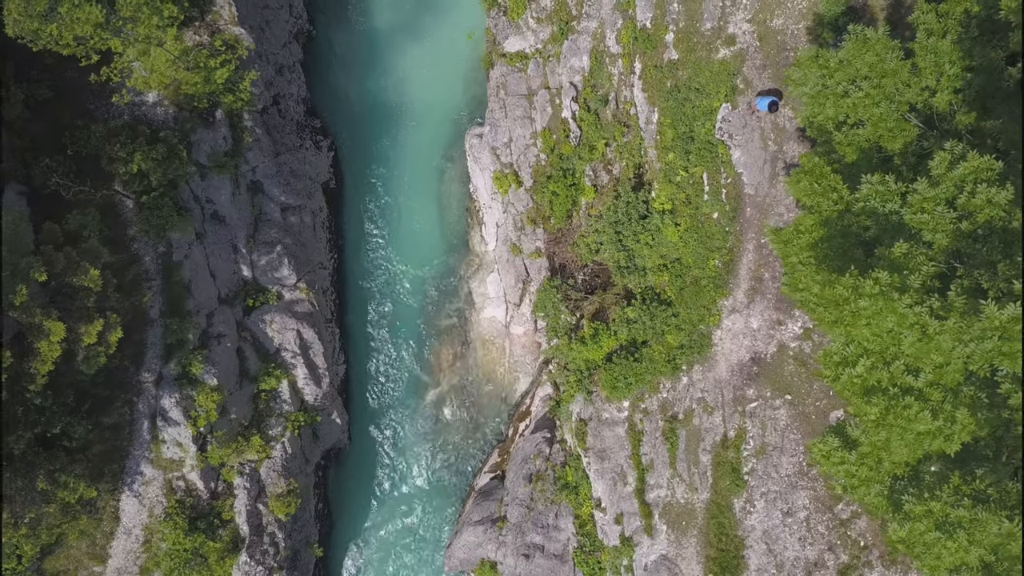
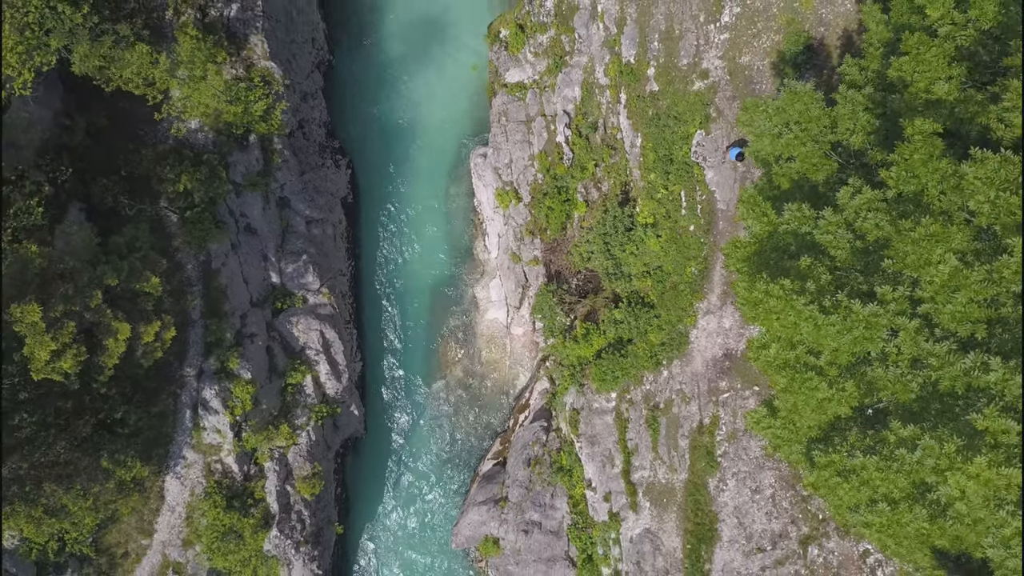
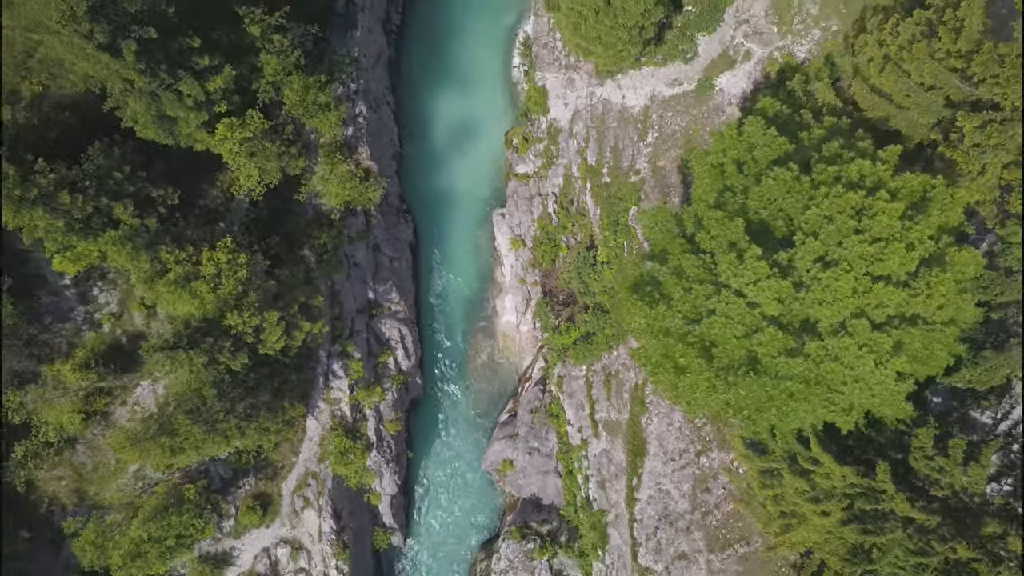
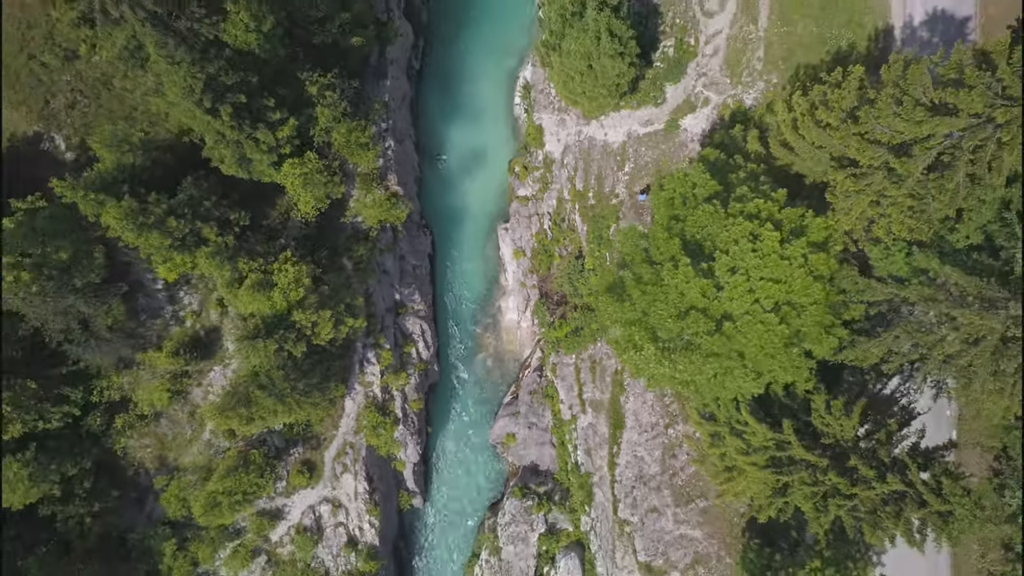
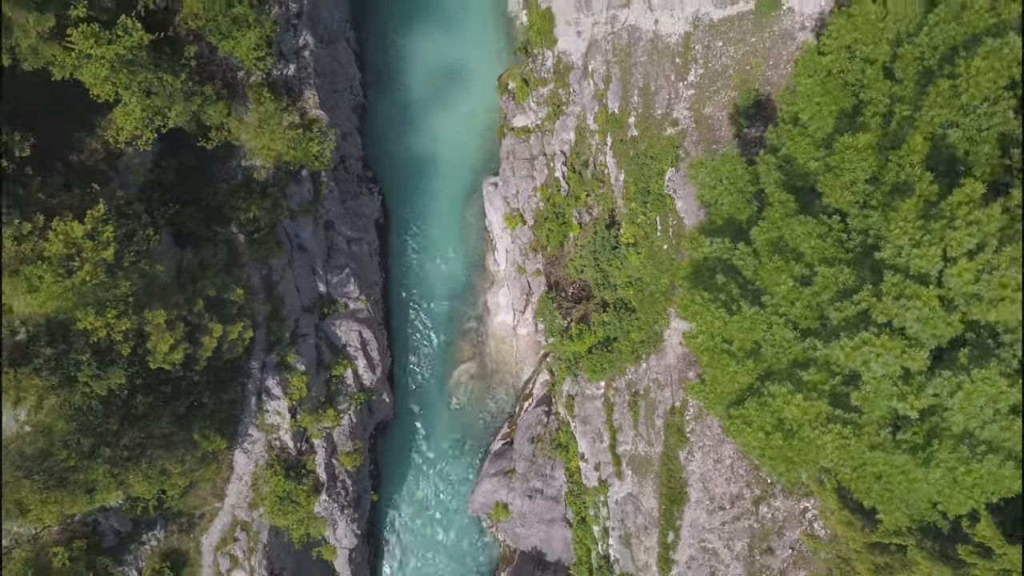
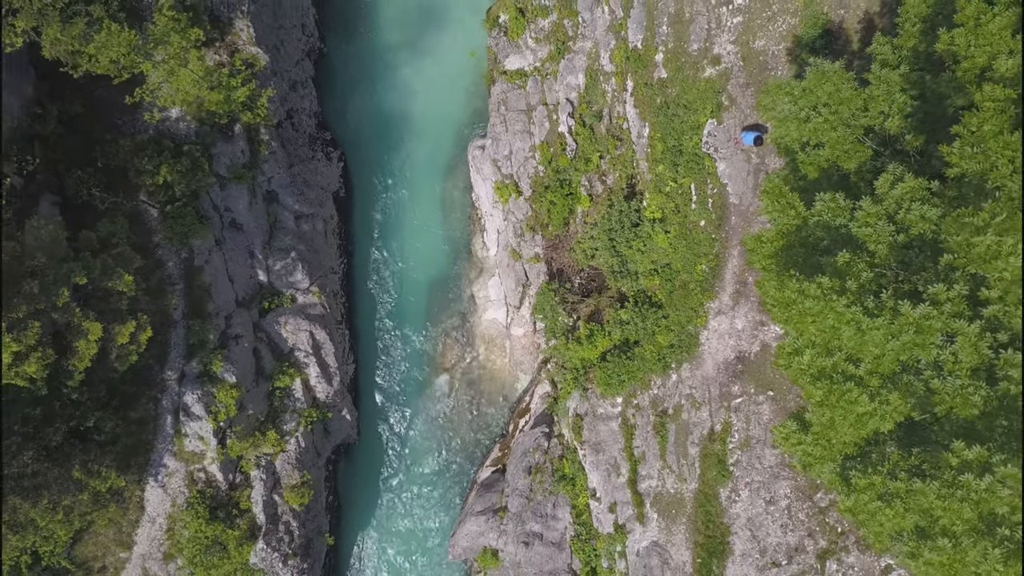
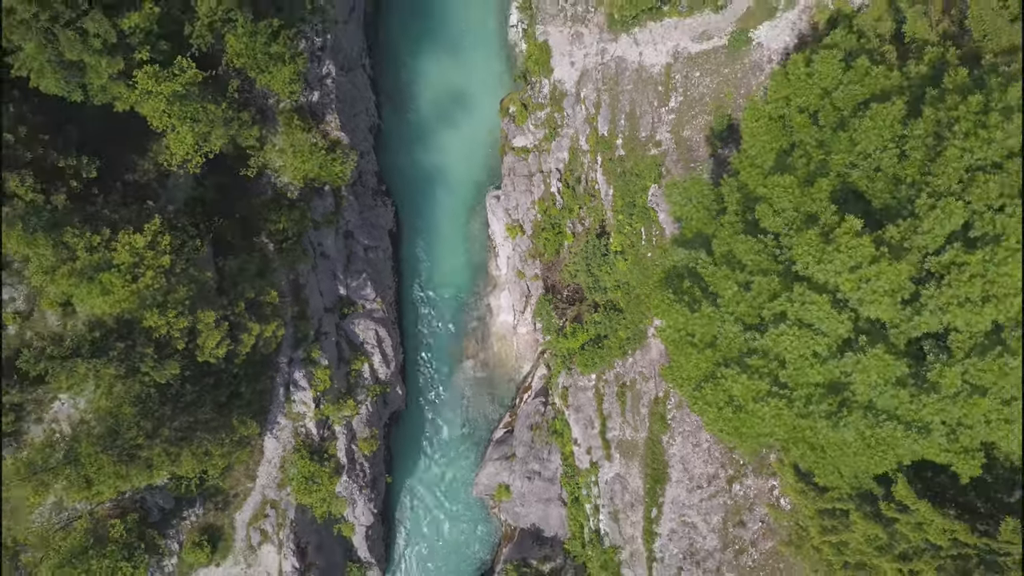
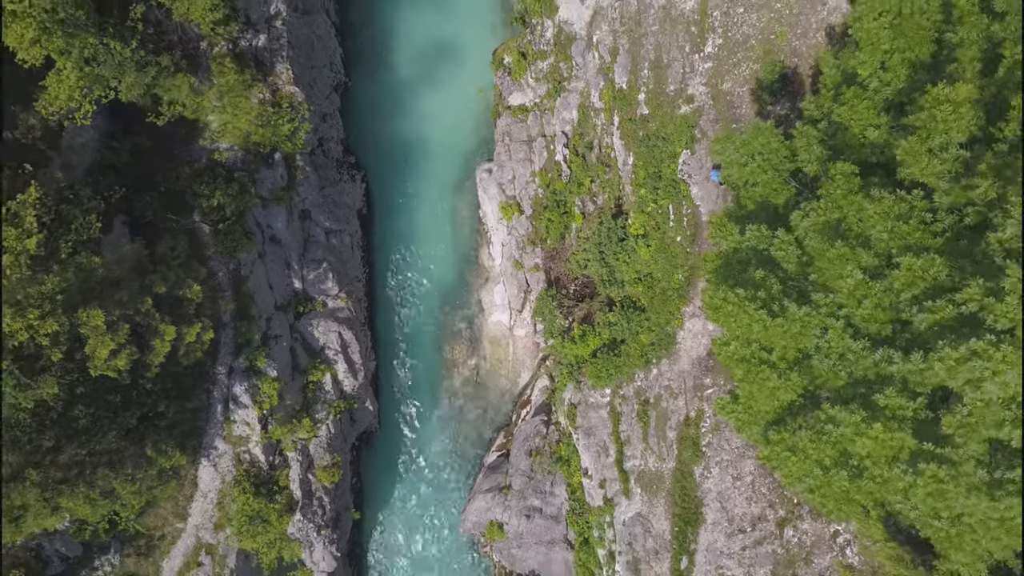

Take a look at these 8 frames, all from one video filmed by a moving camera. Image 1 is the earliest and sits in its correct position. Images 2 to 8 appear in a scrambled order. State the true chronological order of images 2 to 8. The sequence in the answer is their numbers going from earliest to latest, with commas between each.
6, 2, 8, 5, 7, 3, 4
